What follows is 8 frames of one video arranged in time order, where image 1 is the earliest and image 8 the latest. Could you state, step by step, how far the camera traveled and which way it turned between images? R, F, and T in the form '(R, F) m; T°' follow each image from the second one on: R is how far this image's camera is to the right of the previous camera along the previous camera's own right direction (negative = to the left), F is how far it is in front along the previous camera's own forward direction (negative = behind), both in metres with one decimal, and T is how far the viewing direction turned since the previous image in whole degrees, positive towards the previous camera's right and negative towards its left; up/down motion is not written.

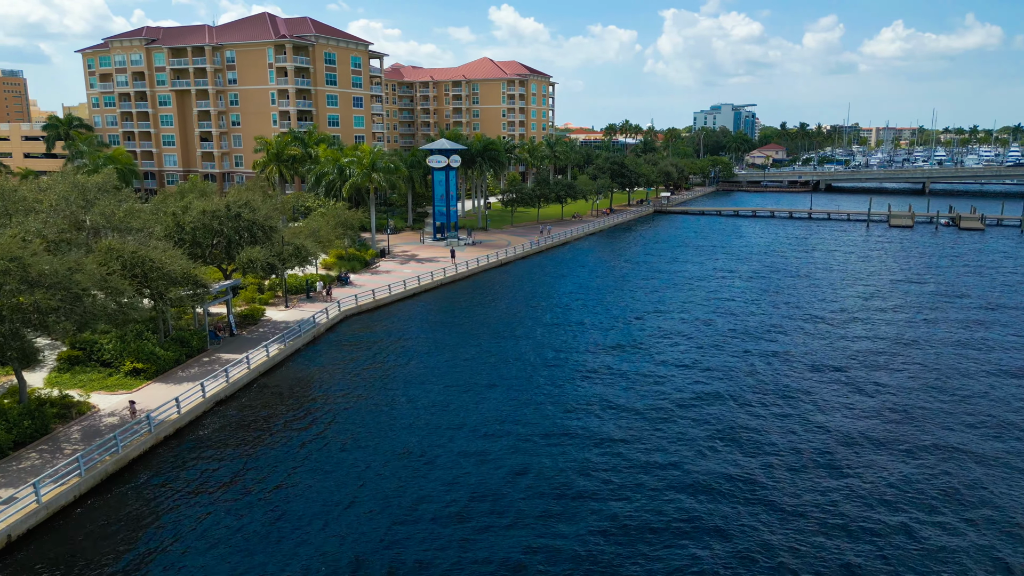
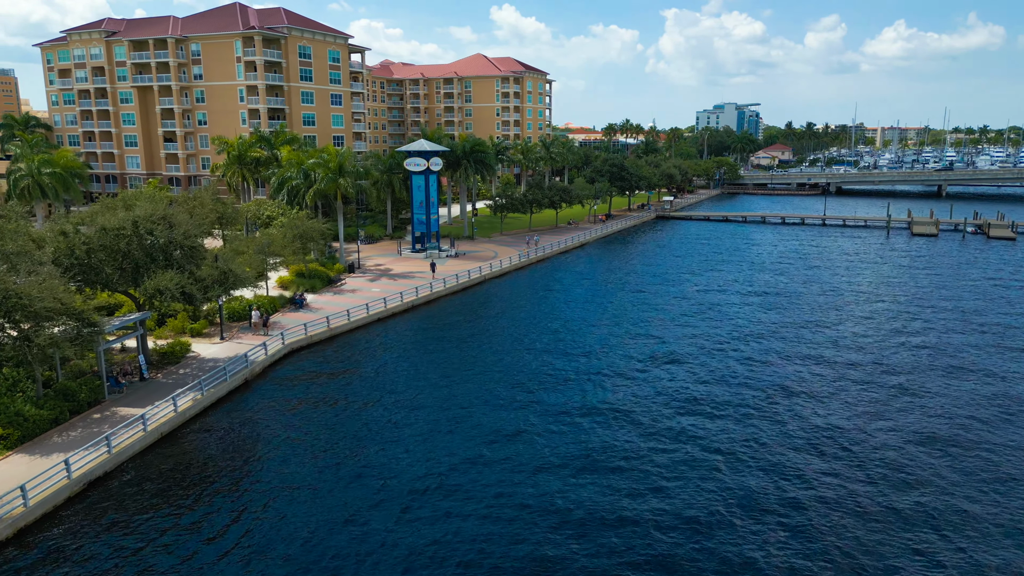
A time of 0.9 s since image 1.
(+1.5, +8.2) m; 0°
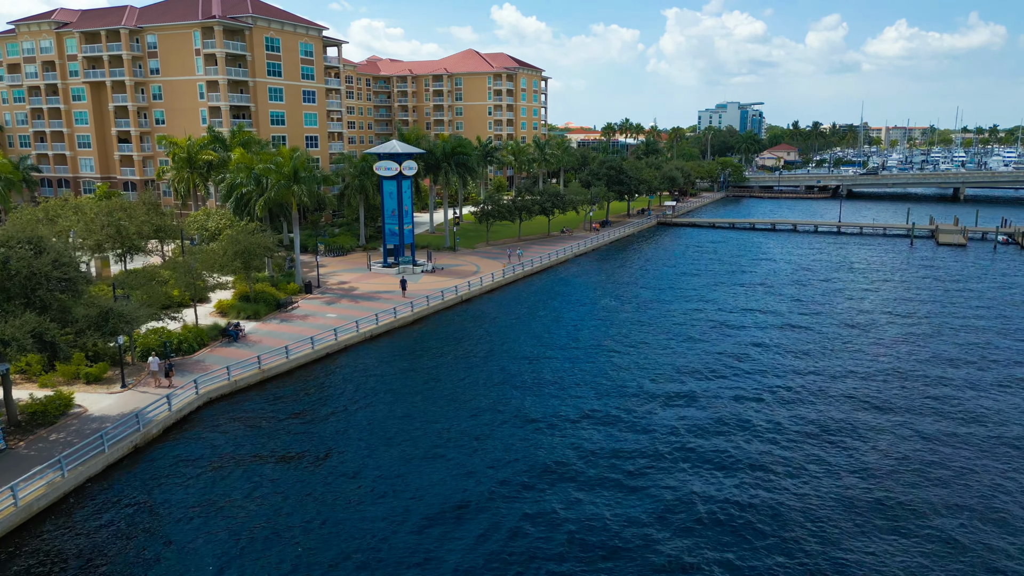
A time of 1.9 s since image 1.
(+1.6, +8.4) m; 0°
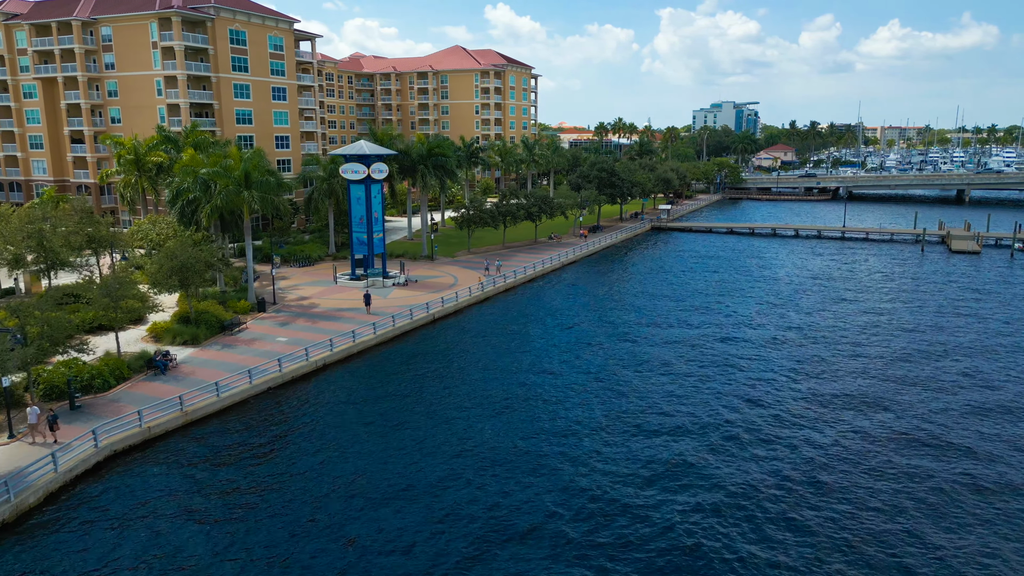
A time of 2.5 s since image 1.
(+1.2, +6.0) m; 0°
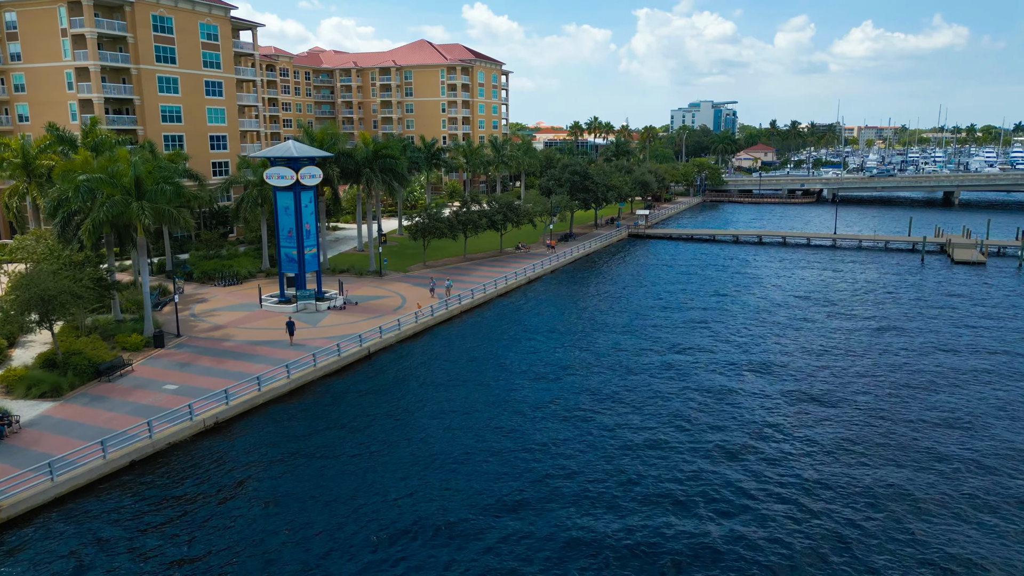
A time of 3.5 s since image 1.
(+1.8, +8.3) m; +2°
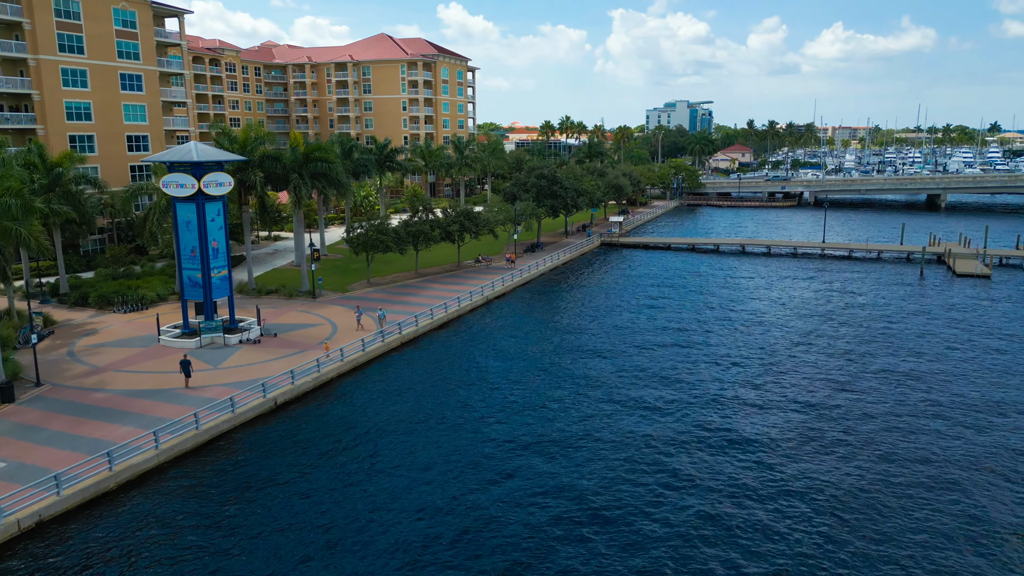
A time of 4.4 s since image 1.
(+1.8, +8.1) m; +2°
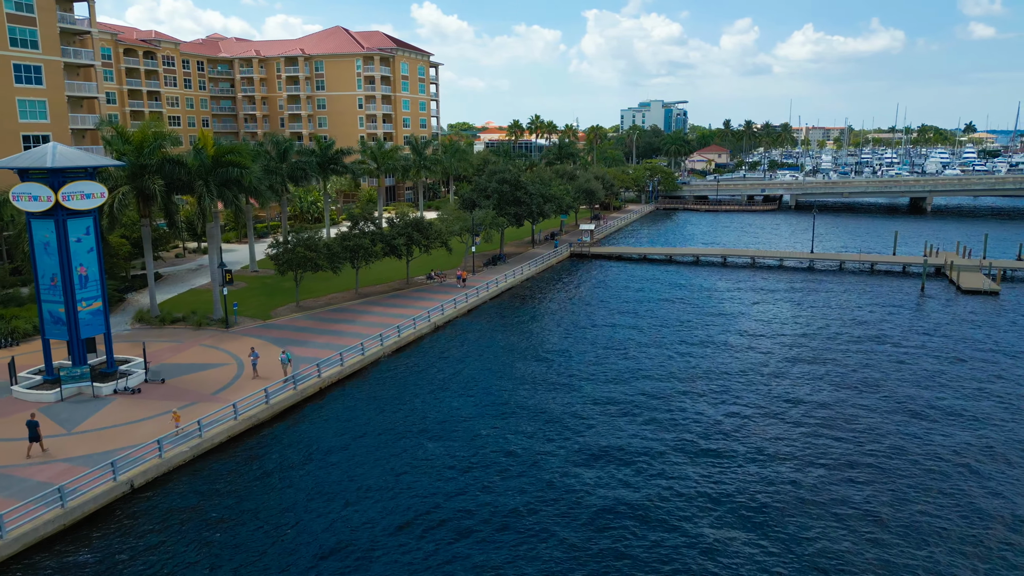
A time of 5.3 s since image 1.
(+1.7, +8.1) m; +2°
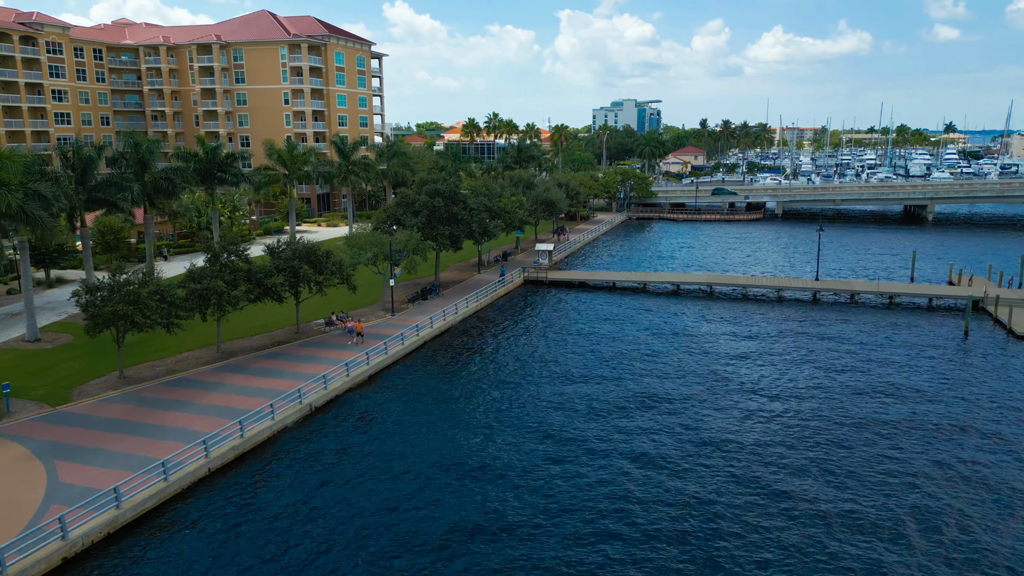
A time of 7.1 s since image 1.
(+3.2, +14.8) m; +2°
